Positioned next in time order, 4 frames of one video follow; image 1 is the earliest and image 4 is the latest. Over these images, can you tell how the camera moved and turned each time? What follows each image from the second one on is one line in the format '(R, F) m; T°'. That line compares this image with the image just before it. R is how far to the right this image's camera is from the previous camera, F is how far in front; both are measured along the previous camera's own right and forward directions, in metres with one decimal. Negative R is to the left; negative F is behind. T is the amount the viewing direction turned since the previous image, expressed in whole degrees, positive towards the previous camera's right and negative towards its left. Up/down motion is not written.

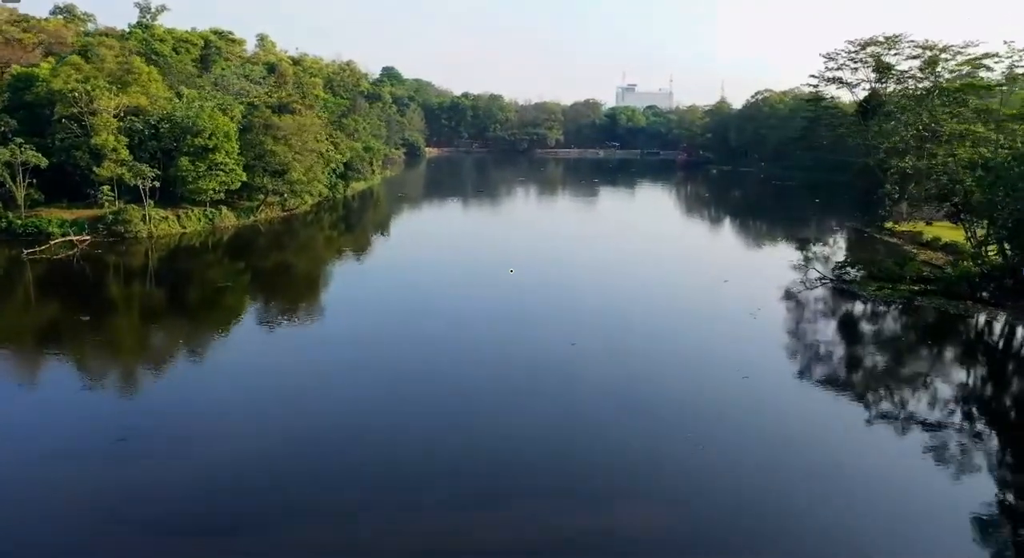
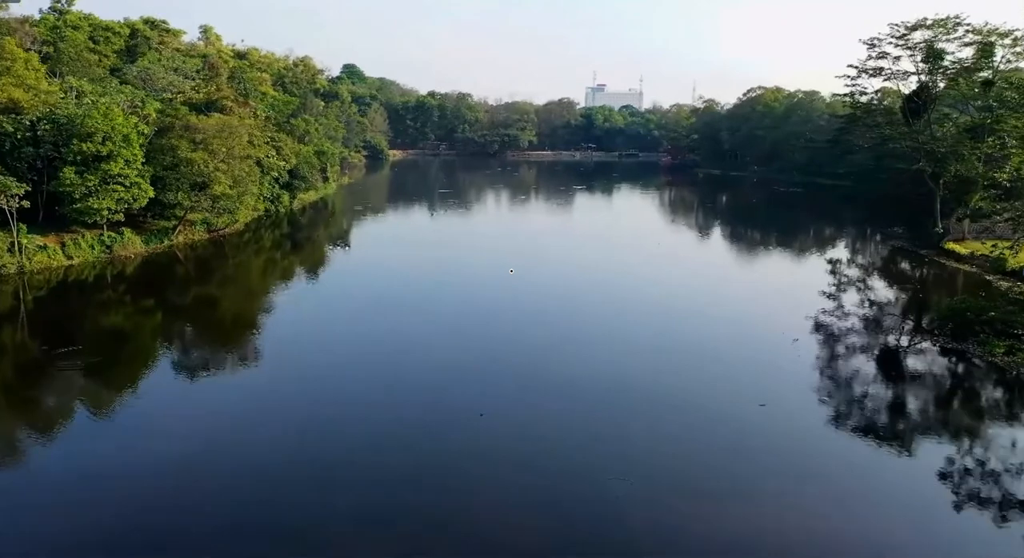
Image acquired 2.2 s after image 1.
(-0.3, +3.8) m; +3°
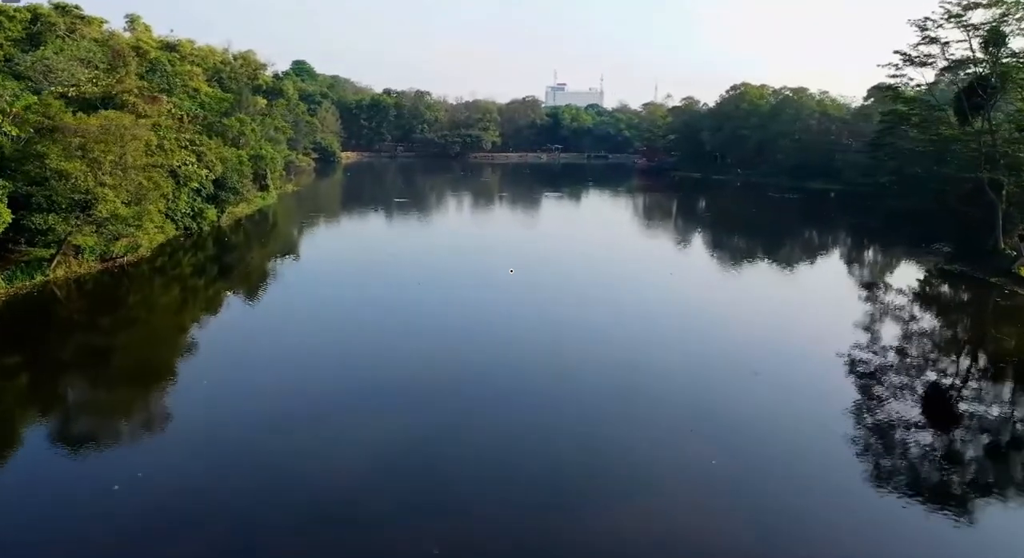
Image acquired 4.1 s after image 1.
(-0.3, +3.4) m; +3°
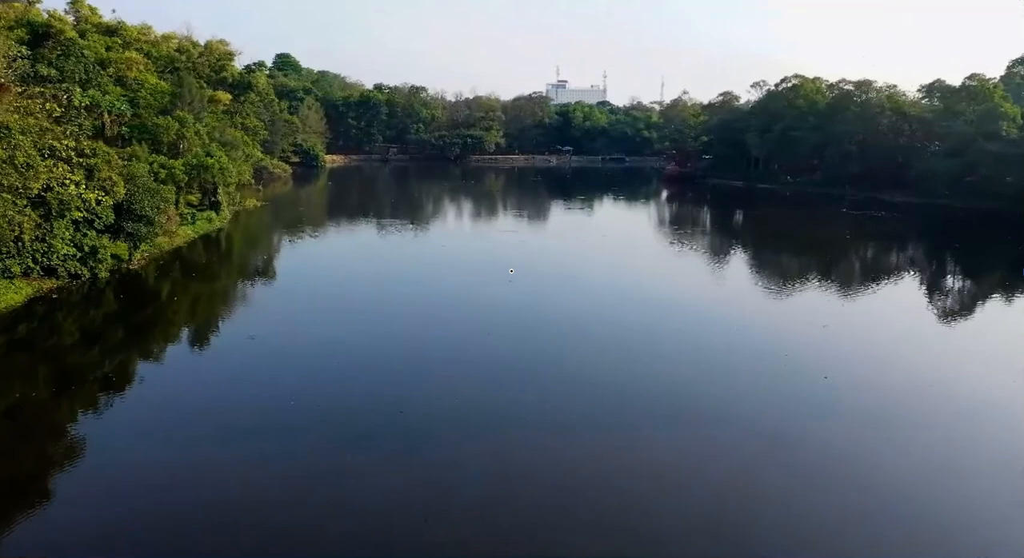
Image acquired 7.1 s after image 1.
(-0.6, +5.4) m; 0°
